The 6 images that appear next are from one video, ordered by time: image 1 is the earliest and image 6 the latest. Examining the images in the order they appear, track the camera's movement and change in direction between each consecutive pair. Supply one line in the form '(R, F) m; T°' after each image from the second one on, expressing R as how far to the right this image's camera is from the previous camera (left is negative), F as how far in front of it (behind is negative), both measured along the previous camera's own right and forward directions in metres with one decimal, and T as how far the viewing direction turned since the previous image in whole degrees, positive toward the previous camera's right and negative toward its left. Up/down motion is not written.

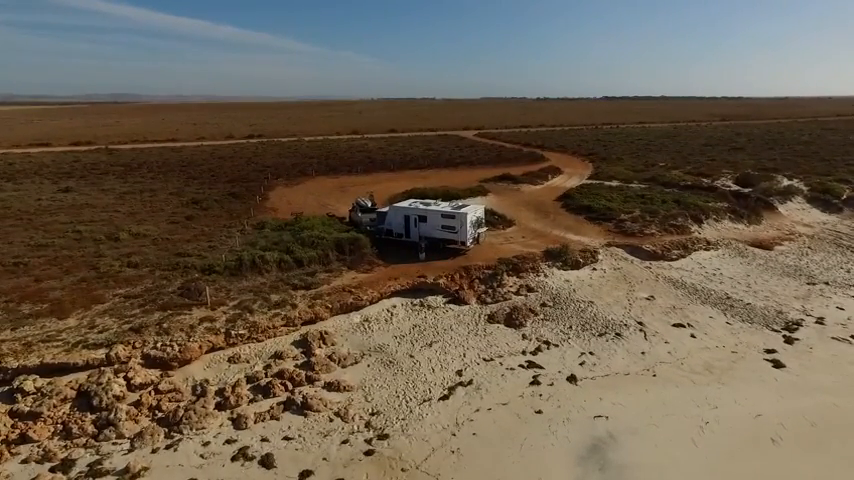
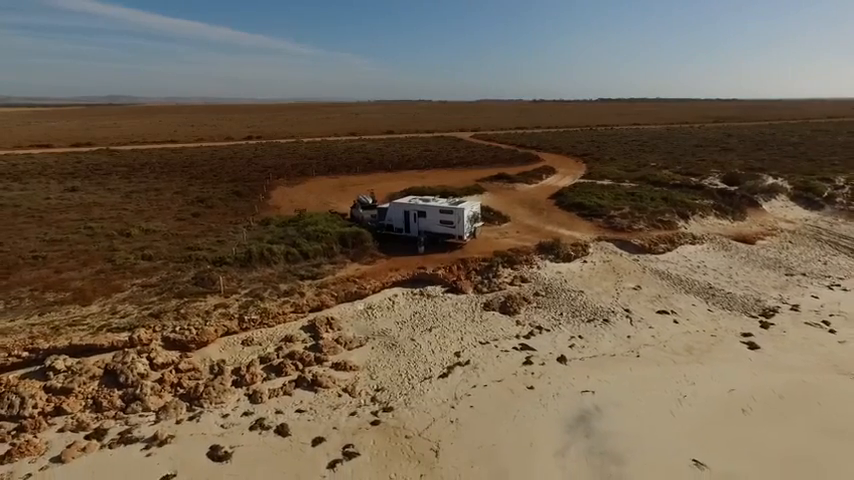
(-0.1, -1.2) m; 0°
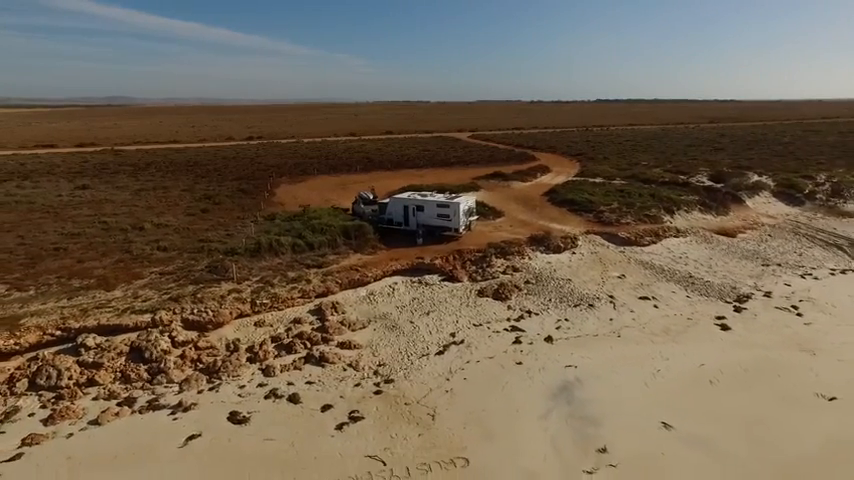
(0.0, -1.4) m; 0°
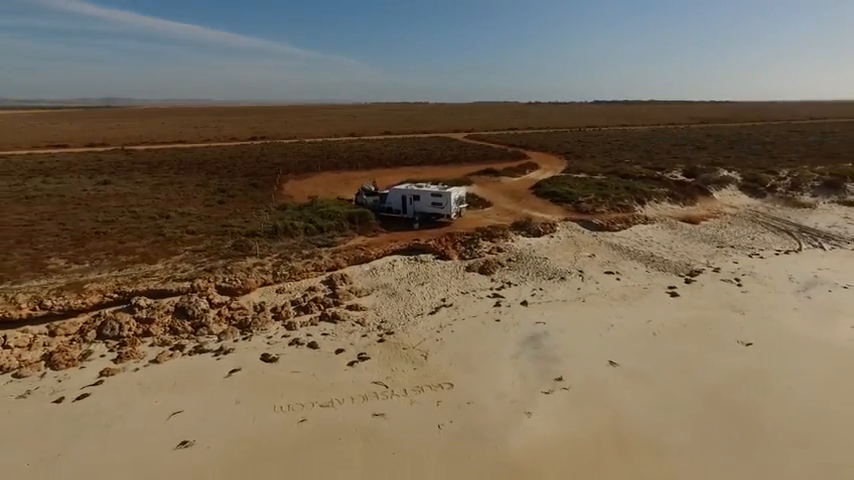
(+0.2, -3.3) m; 0°
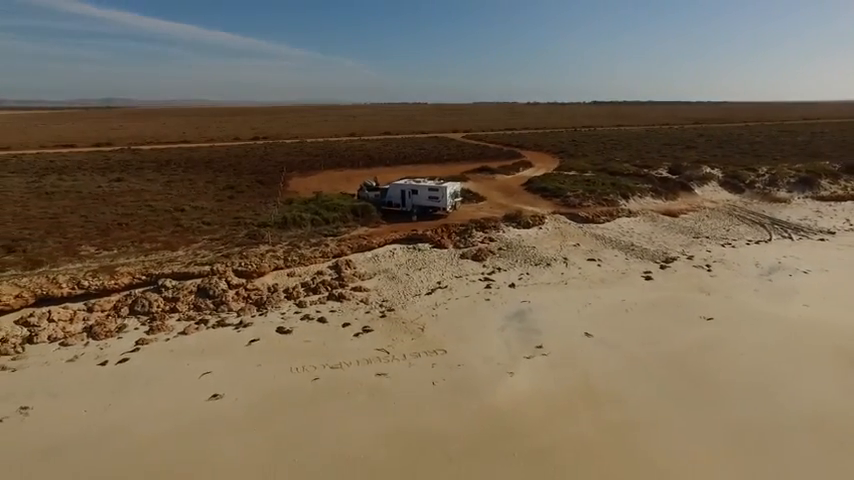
(+0.1, -2.2) m; 0°
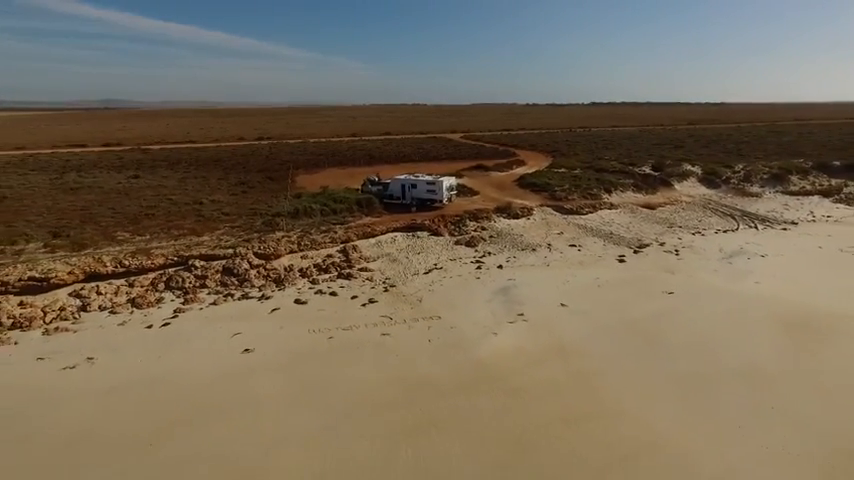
(+0.1, -3.0) m; 0°
